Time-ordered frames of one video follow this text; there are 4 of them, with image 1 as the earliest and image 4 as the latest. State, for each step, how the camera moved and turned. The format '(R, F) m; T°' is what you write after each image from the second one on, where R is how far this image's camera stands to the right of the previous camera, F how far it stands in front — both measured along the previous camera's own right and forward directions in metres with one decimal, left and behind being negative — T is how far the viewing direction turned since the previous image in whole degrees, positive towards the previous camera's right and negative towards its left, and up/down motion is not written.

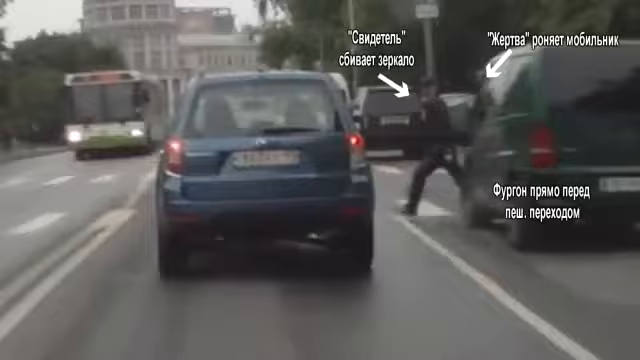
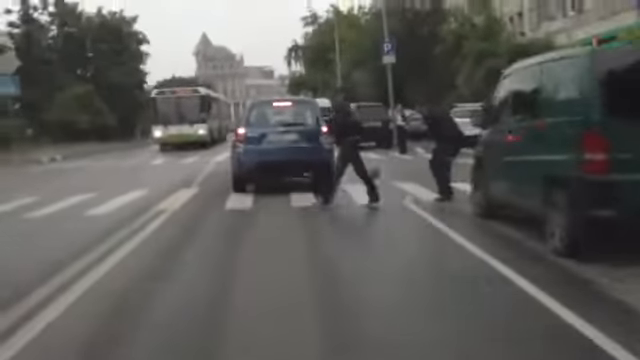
(+1.5, -3.7) m; -10°
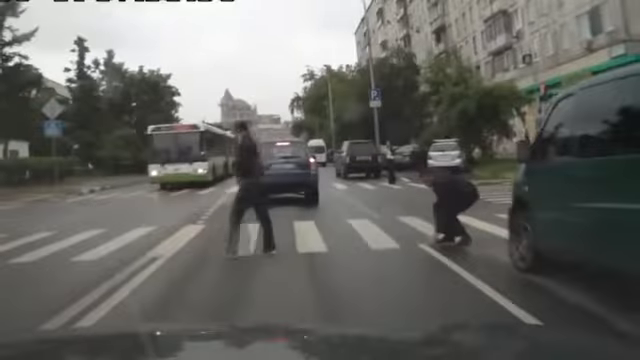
(+1.4, -1.8) m; -7°
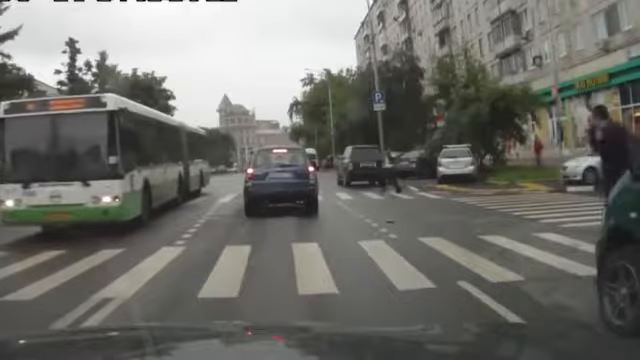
(0.0, +0.4) m; 0°
